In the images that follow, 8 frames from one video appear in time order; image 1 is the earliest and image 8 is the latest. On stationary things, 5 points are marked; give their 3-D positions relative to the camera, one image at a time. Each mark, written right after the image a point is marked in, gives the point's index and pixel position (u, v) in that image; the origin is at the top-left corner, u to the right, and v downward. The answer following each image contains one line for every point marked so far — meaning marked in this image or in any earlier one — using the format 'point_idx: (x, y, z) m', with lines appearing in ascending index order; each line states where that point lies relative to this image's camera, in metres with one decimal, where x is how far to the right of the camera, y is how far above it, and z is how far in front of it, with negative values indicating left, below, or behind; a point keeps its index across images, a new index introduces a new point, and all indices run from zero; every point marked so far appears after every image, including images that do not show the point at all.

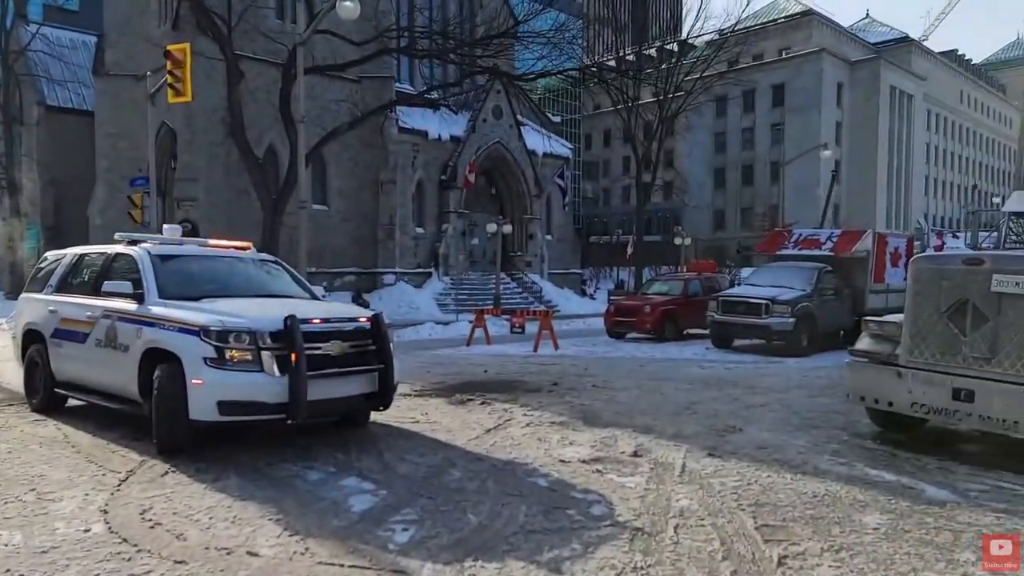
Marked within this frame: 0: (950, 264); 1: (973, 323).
0: (+4.9, +0.3, +7.8) m
1: (+5.0, -0.4, +7.5) m
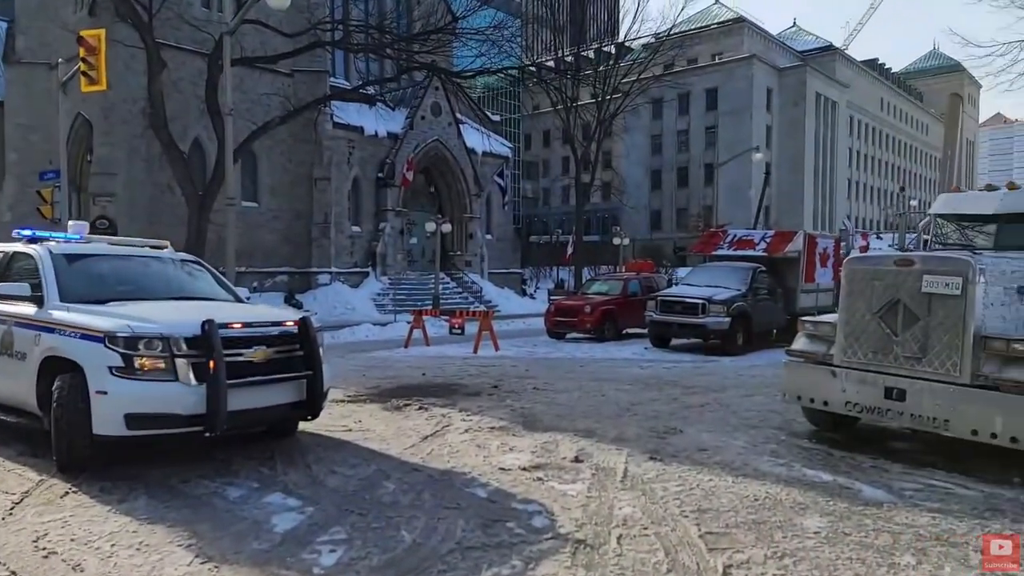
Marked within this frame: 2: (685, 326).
0: (+4.2, +0.3, +7.9) m
1: (+4.3, -0.4, +7.7) m
2: (+4.3, -0.9, +17.2) m
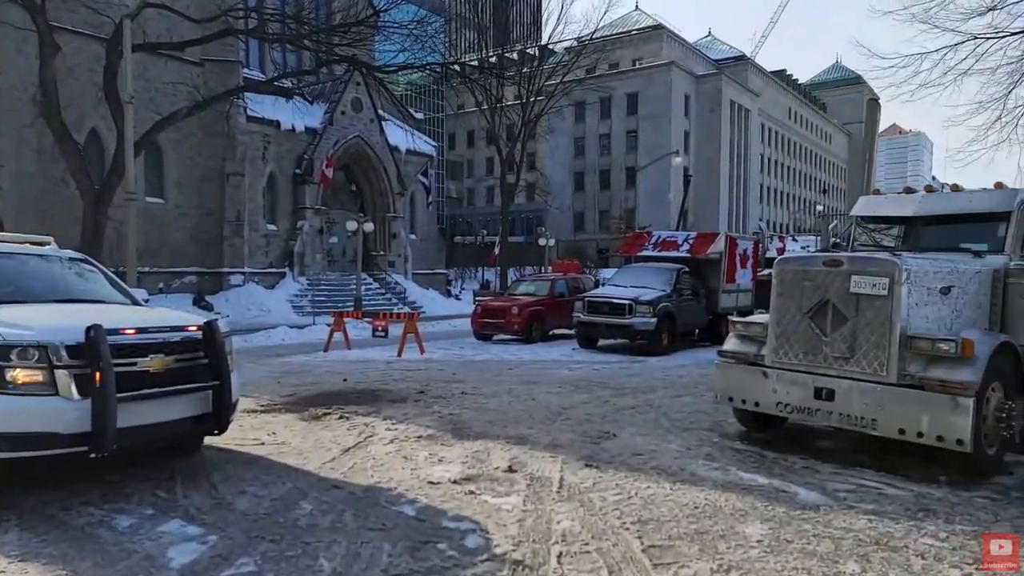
0: (+3.4, +0.3, +7.9) m
1: (+3.5, -0.4, +7.7) m
2: (+2.5, -0.9, +17.2) m
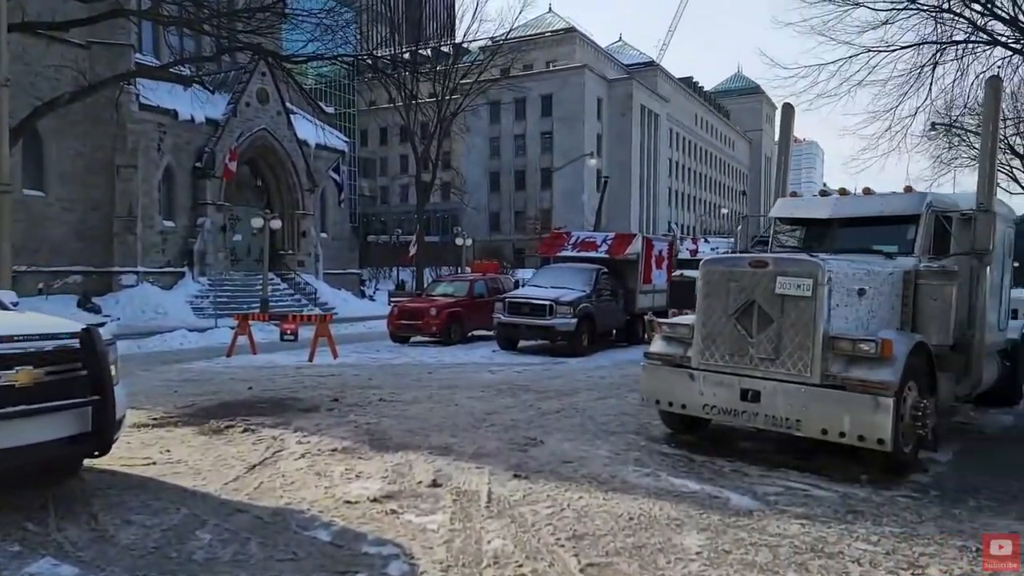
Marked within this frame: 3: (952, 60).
0: (+2.5, +0.3, +7.8) m
1: (+2.7, -0.4, +7.7) m
2: (+0.5, -1.0, +16.9) m
3: (+9.5, +4.9, +15.0) m
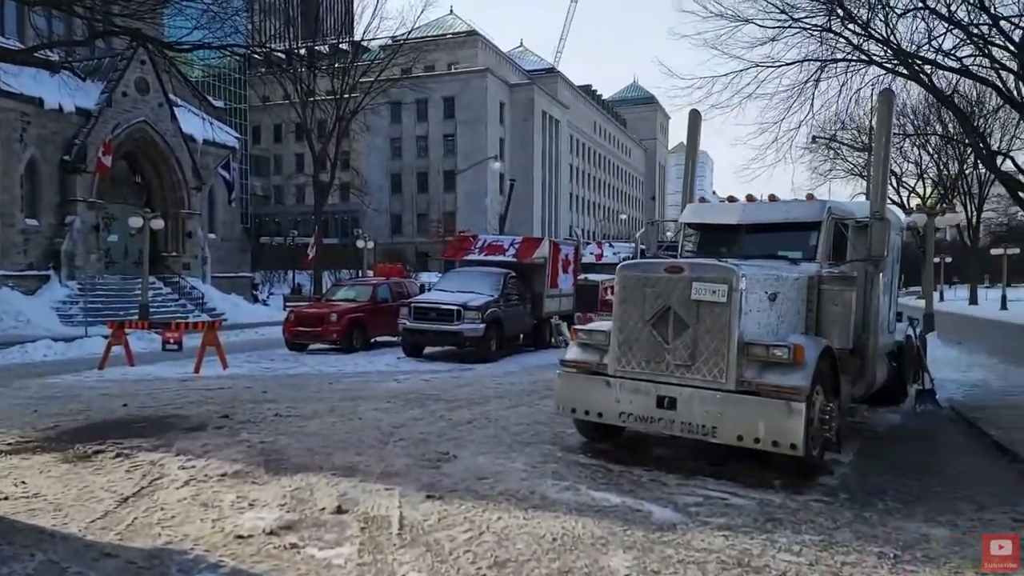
0: (+1.6, +0.2, +7.7) m
1: (+1.8, -0.5, +7.6) m
2: (-1.7, -1.1, +16.4) m
3: (+7.4, +4.8, +15.8) m
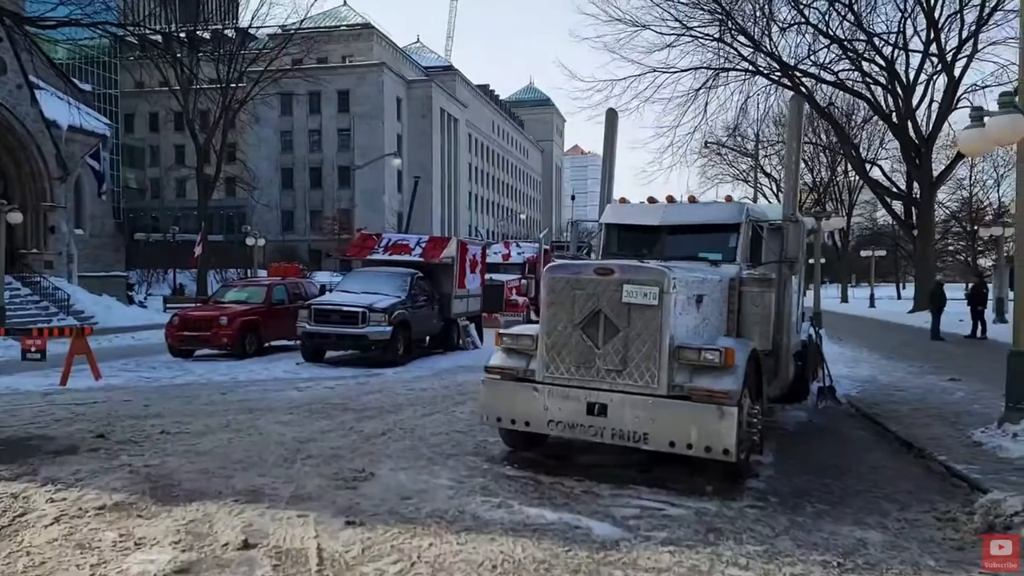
0: (+0.7, +0.2, +7.4) m
1: (+1.0, -0.5, +7.3) m
2: (-3.8, -1.1, +15.5) m
3: (+5.3, +4.8, +16.3) m
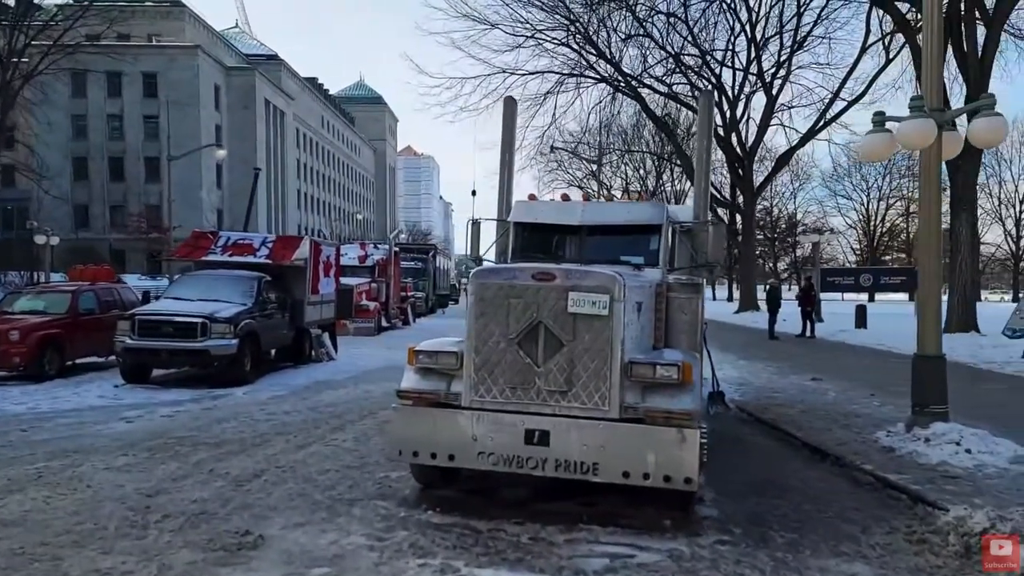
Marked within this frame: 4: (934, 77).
0: (+0.1, +0.1, +6.3) m
1: (+0.3, -0.6, +6.3) m
2: (-6.3, -1.2, +13.1) m
3: (+2.3, +4.7, +16.0) m
4: (+5.0, +2.5, +8.2) m
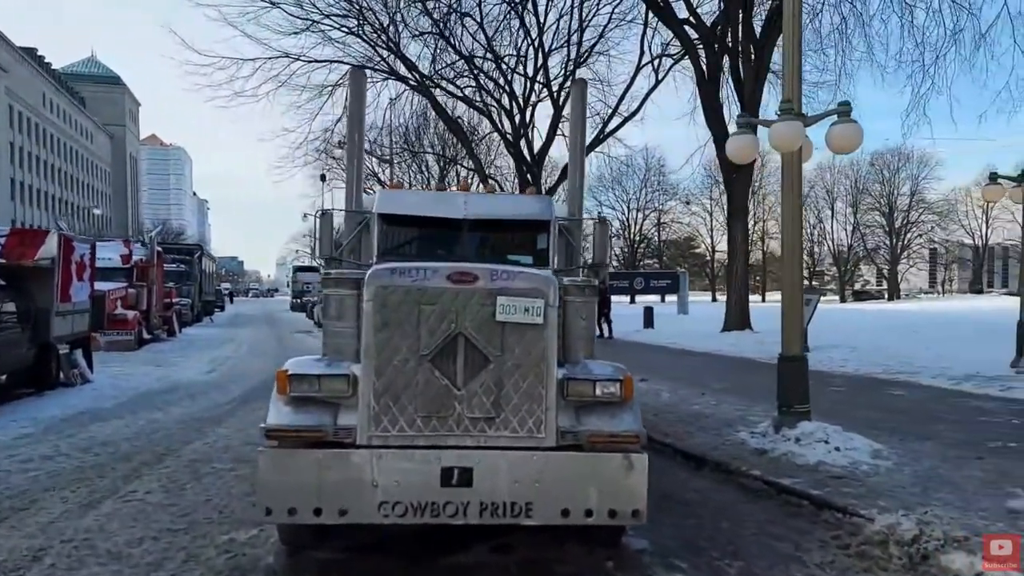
0: (-0.6, +0.1, +5.1) m
1: (-0.3, -0.6, +5.1) m
2: (-8.8, -1.3, +9.4) m
3: (-1.6, +4.6, +15.0) m
4: (+3.4, +2.5, +8.5) m
